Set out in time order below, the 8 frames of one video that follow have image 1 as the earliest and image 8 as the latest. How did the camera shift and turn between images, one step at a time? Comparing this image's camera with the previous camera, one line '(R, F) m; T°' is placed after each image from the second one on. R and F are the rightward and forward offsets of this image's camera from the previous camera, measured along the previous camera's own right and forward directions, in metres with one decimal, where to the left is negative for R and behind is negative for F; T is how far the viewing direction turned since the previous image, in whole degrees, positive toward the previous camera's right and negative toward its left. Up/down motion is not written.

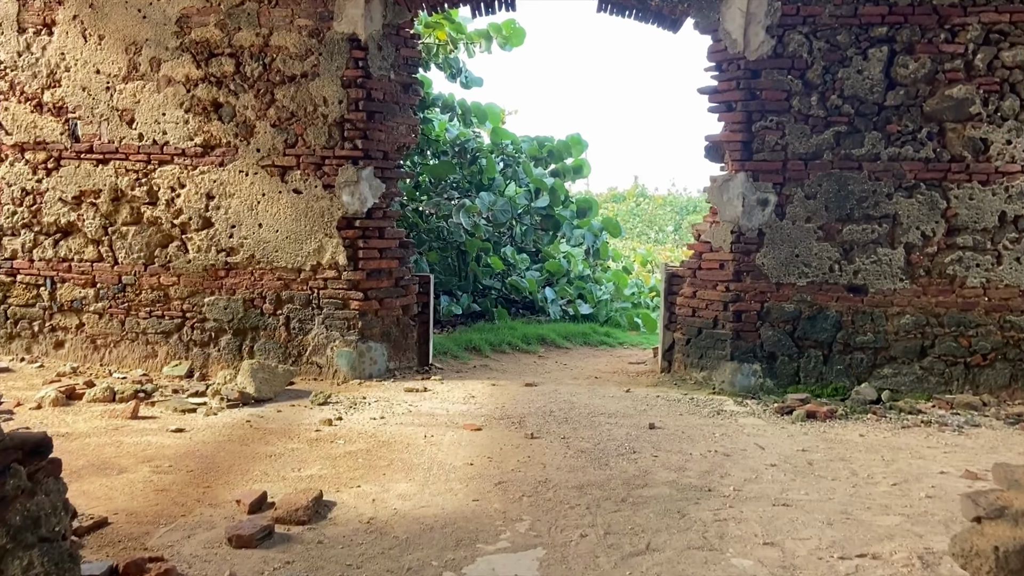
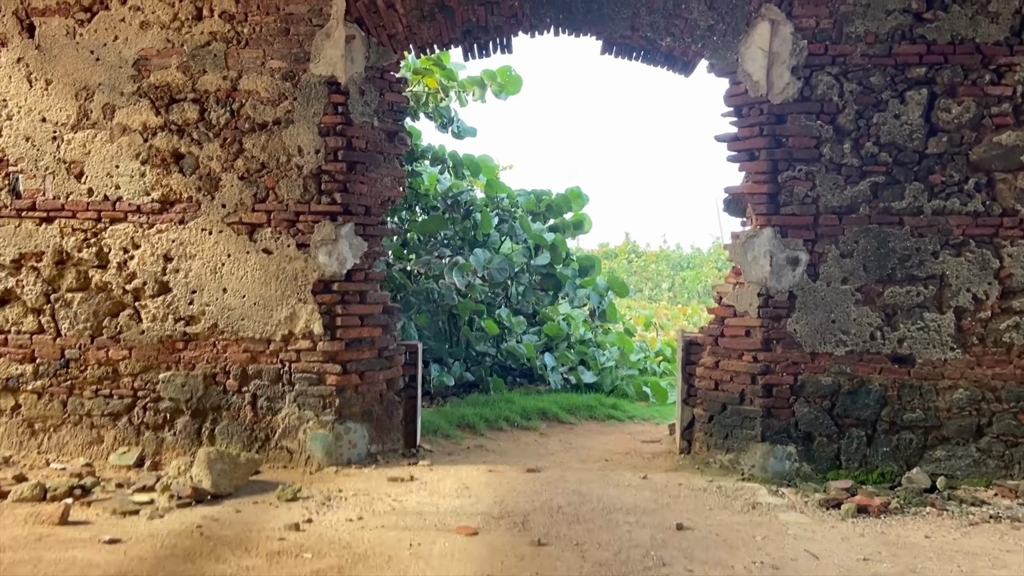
(-0.1, +0.7) m; +1°
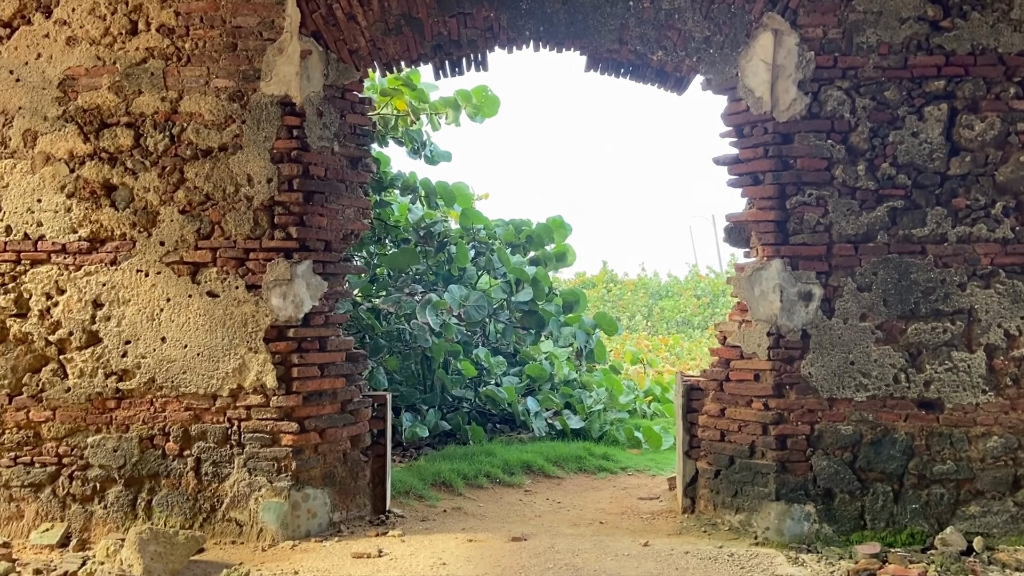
(0.0, +0.6) m; +2°
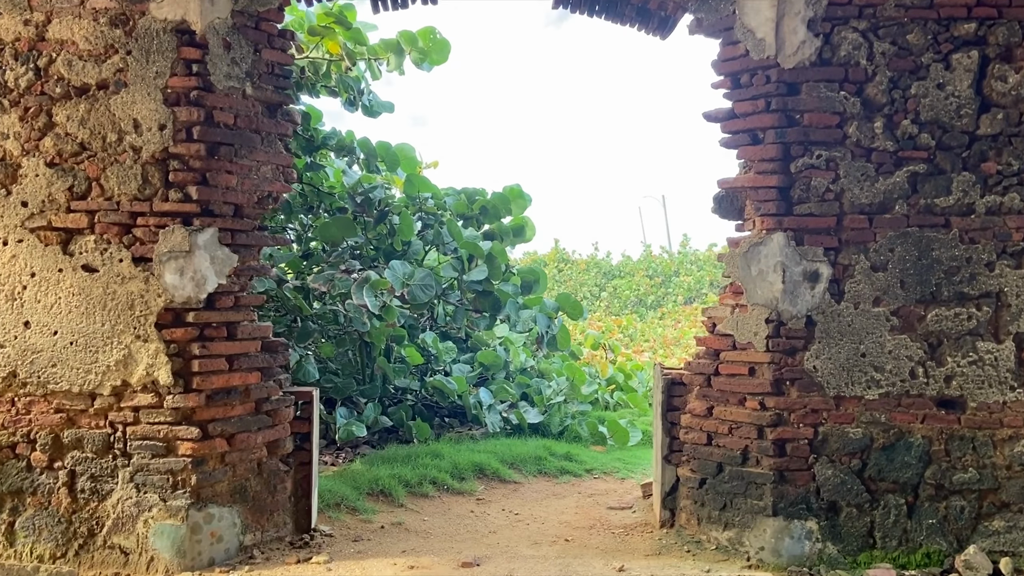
(0.0, +0.8) m; +3°
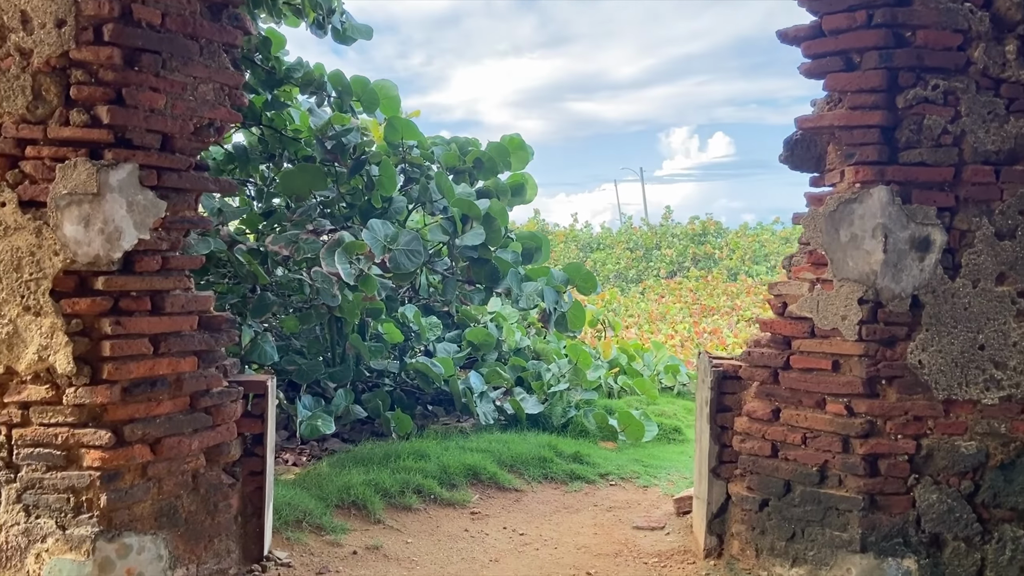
(-0.2, +0.9) m; +2°
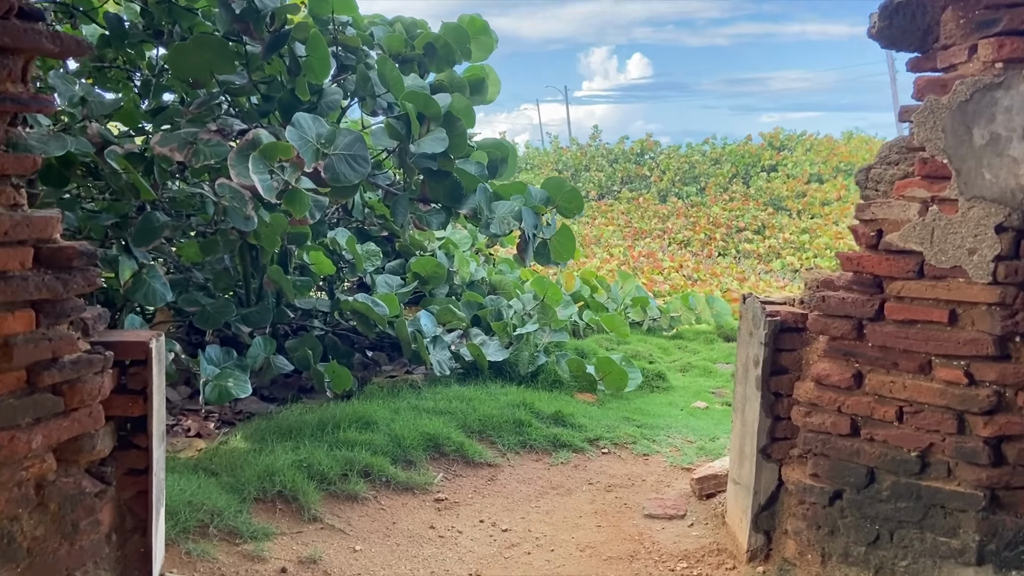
(-0.2, +1.0) m; +6°
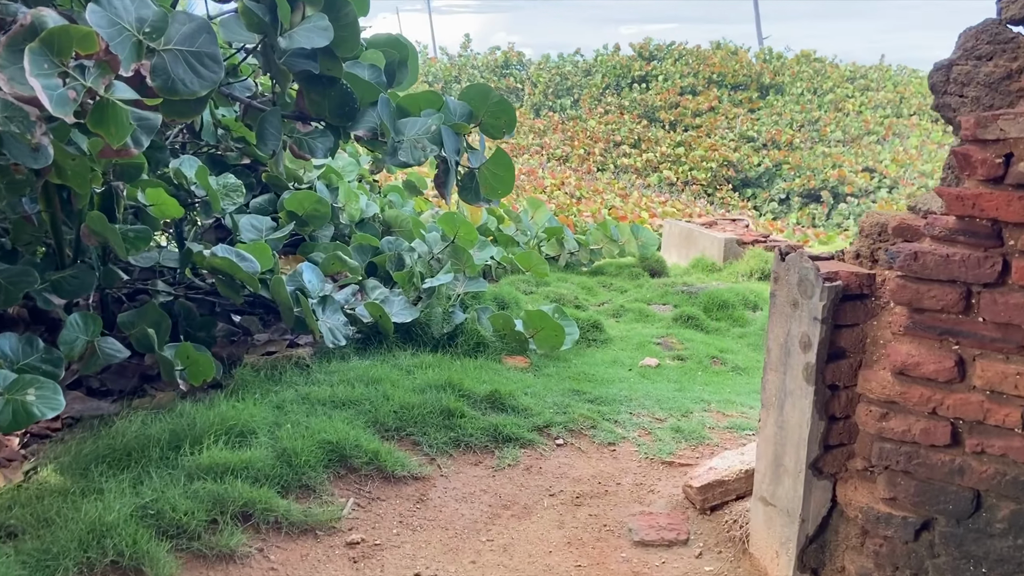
(-0.2, +0.9) m; +9°
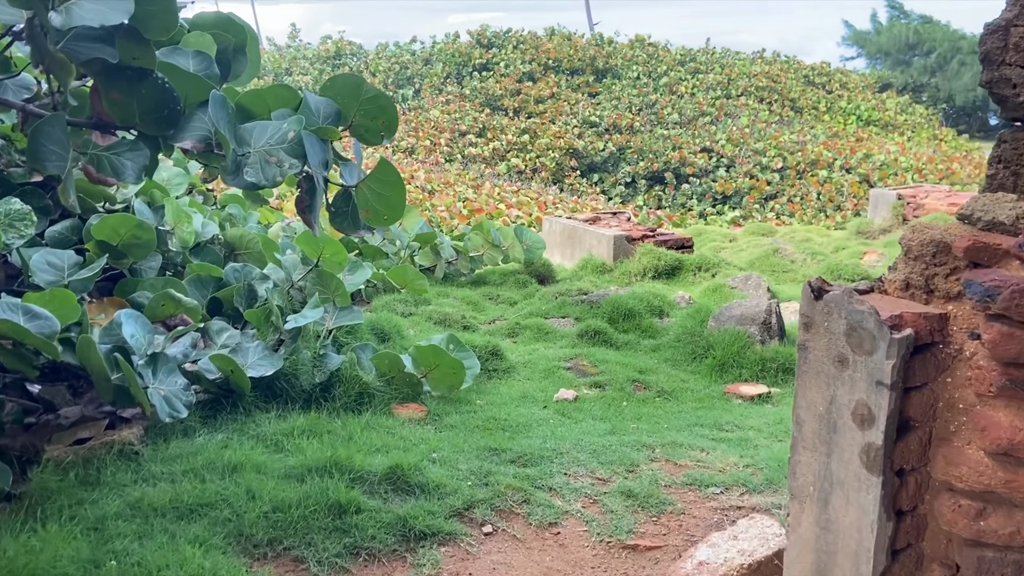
(-0.1, +0.7) m; +10°
